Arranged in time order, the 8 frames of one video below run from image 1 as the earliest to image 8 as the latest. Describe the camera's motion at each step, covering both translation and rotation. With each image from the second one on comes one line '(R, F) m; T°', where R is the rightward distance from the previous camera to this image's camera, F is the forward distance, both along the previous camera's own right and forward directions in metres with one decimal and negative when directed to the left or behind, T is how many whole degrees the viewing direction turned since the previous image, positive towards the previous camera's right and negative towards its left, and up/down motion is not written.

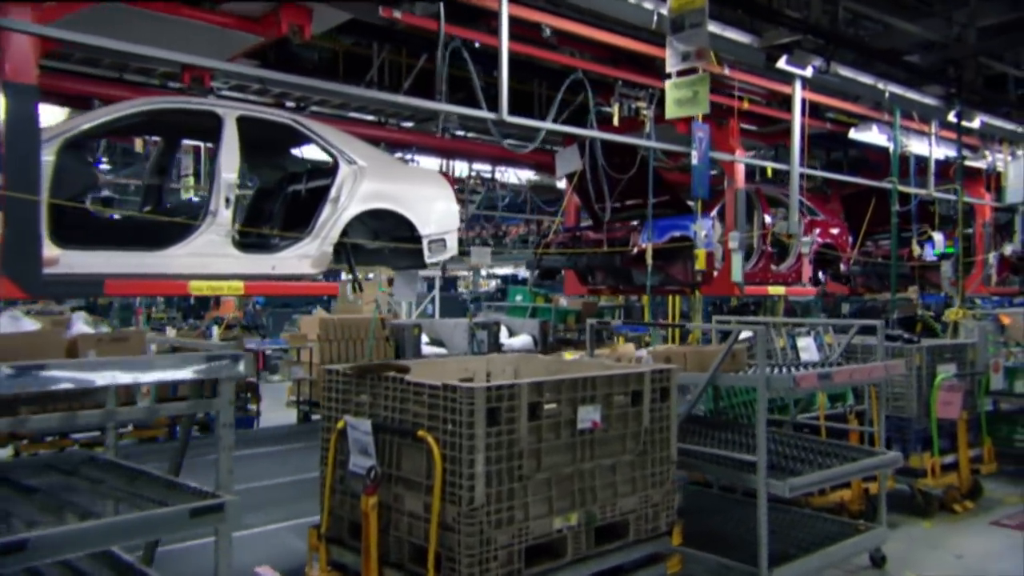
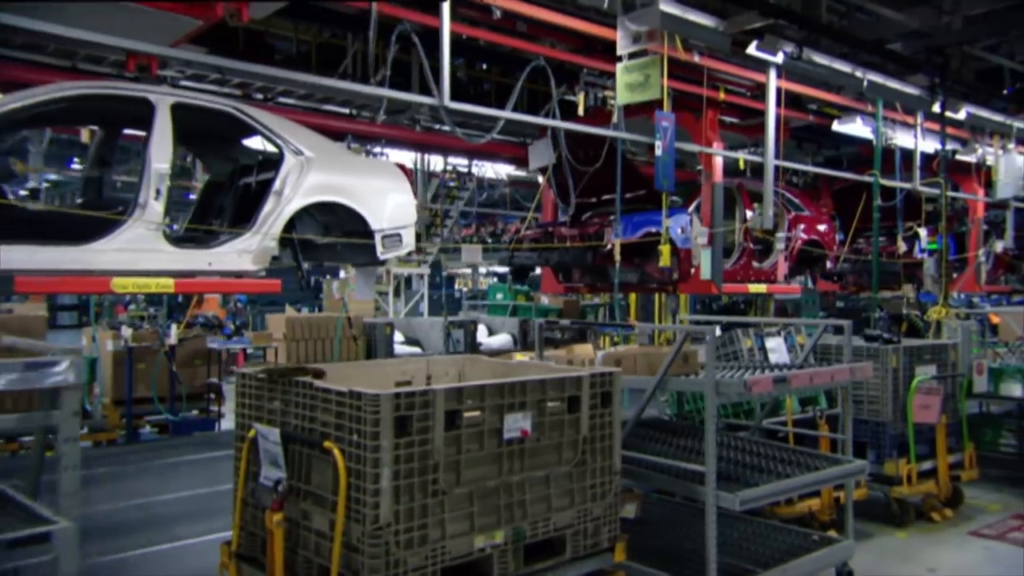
(+0.4, +0.3) m; 0°
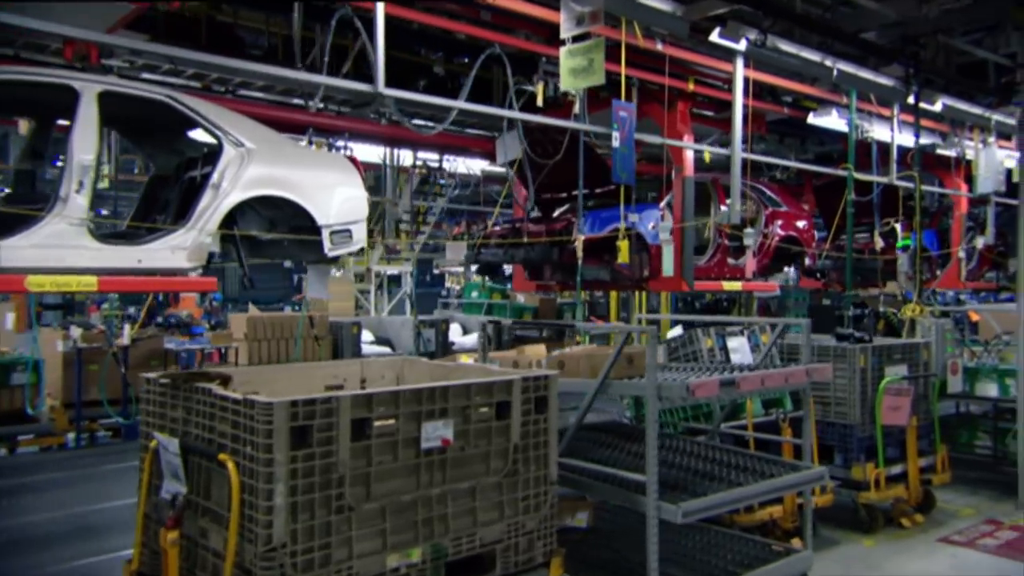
(+0.3, +0.2) m; 0°
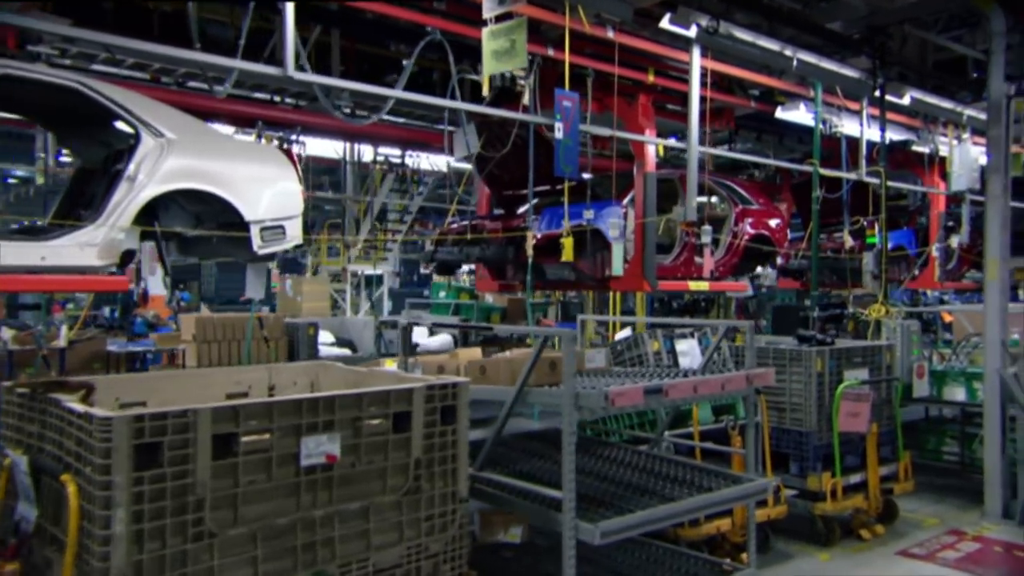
(+0.4, +0.3) m; +1°
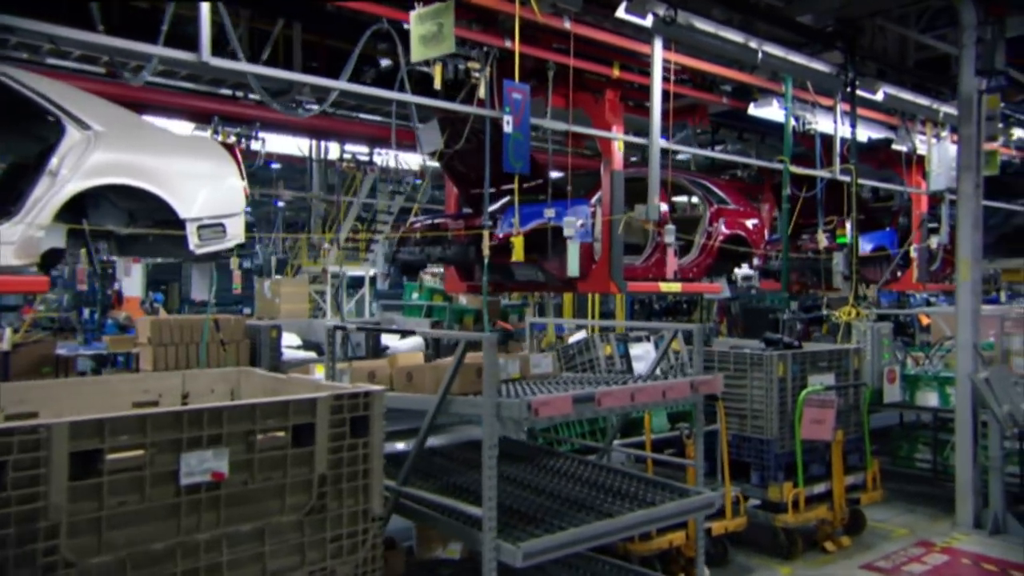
(+0.3, +0.2) m; +1°
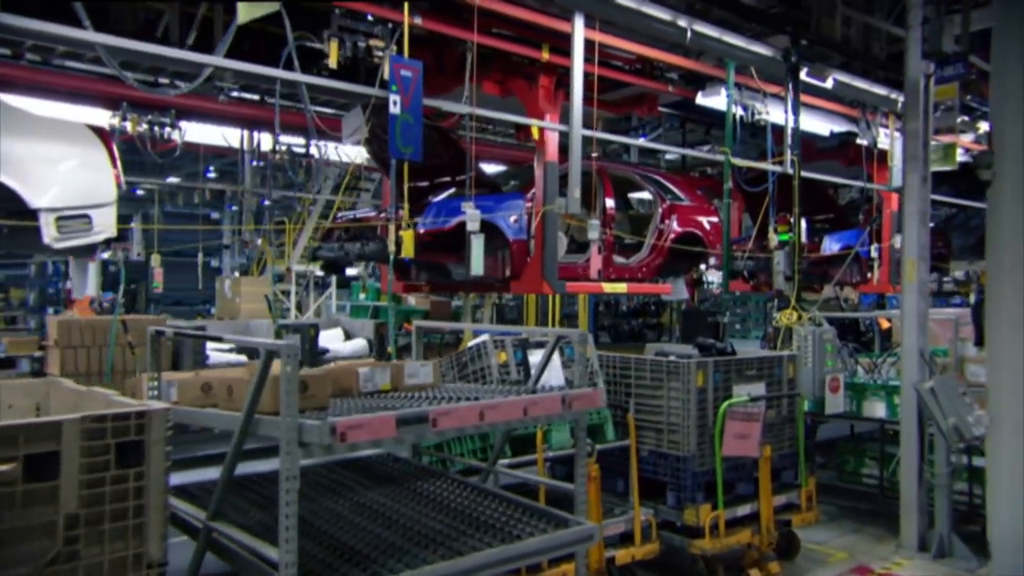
(+0.7, +0.5) m; +1°
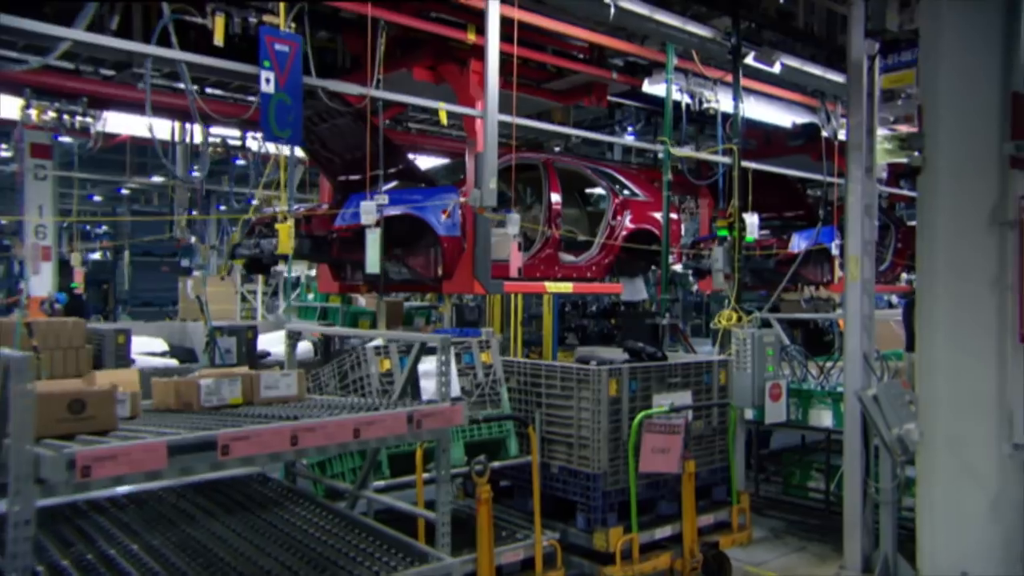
(+0.6, +0.4) m; +1°
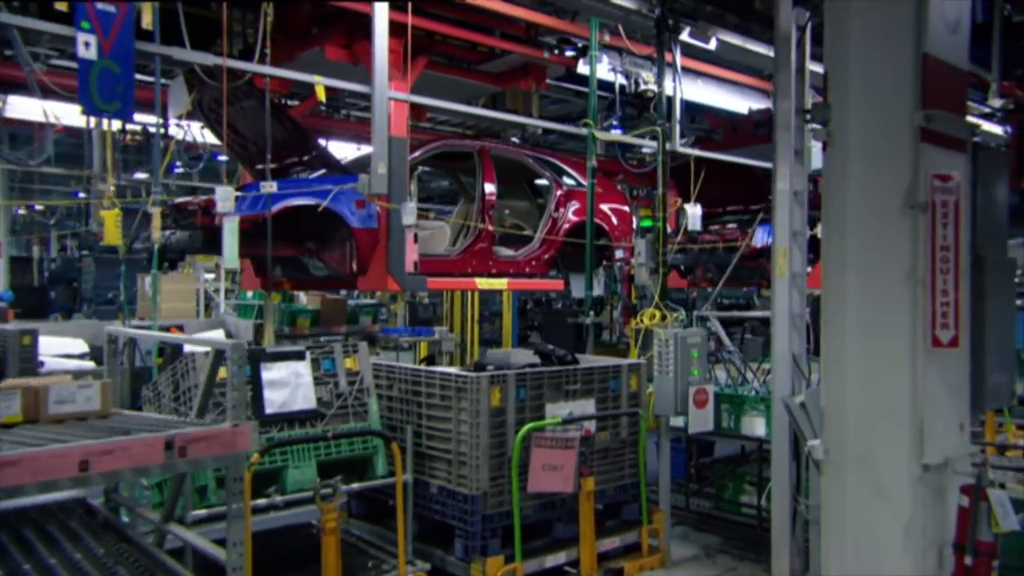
(+0.7, +0.5) m; +1°
